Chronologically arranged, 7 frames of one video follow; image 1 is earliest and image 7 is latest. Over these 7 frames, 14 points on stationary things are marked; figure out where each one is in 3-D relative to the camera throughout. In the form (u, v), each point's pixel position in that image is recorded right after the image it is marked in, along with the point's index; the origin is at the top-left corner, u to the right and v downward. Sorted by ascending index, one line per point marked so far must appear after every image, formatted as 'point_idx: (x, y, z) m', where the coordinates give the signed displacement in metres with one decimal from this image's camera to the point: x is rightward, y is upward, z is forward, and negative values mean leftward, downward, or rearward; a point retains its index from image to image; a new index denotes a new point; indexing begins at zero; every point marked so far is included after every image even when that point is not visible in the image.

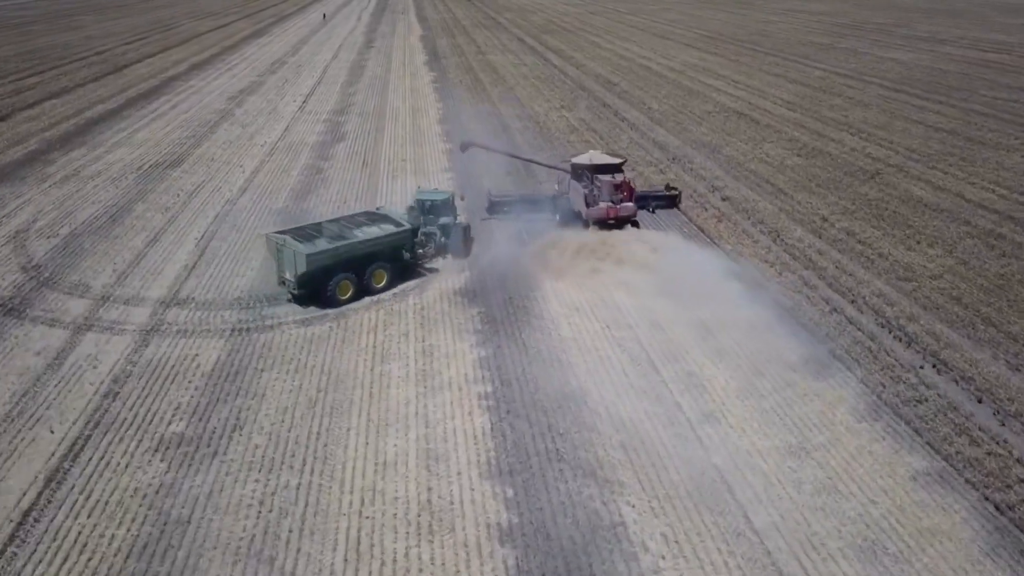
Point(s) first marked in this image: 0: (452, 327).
0: (-1.3, -0.8, +17.1) m
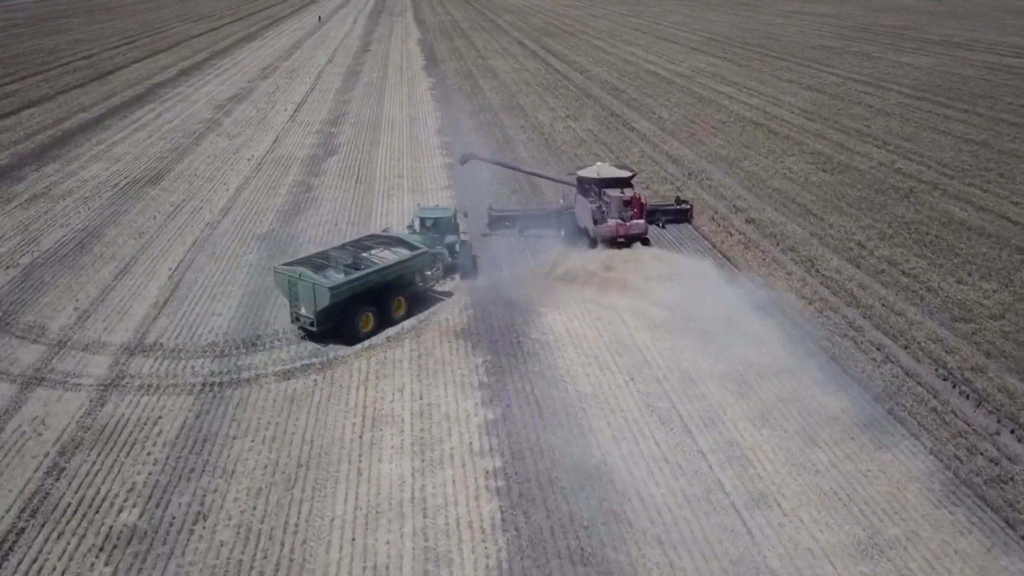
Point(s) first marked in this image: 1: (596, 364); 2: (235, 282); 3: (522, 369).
0: (-1.1, -1.8, +14.9) m
1: (+1.7, -1.5, +15.6) m
2: (-6.9, +0.1, +19.6) m
3: (+0.2, -1.6, +15.4) m
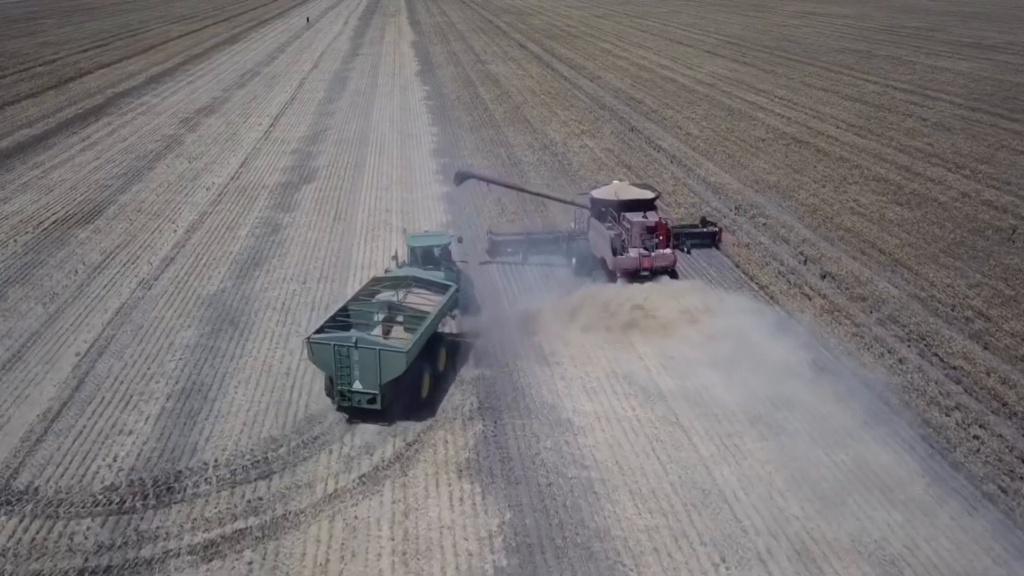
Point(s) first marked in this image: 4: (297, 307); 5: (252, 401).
0: (-0.7, -3.5, +10.0) m
1: (+2.1, -3.2, +10.7) m
2: (-6.6, -1.6, +14.7) m
3: (+0.6, -3.3, +10.4) m
4: (-4.7, -0.4, +17.4) m
5: (-4.5, -2.0, +13.7) m
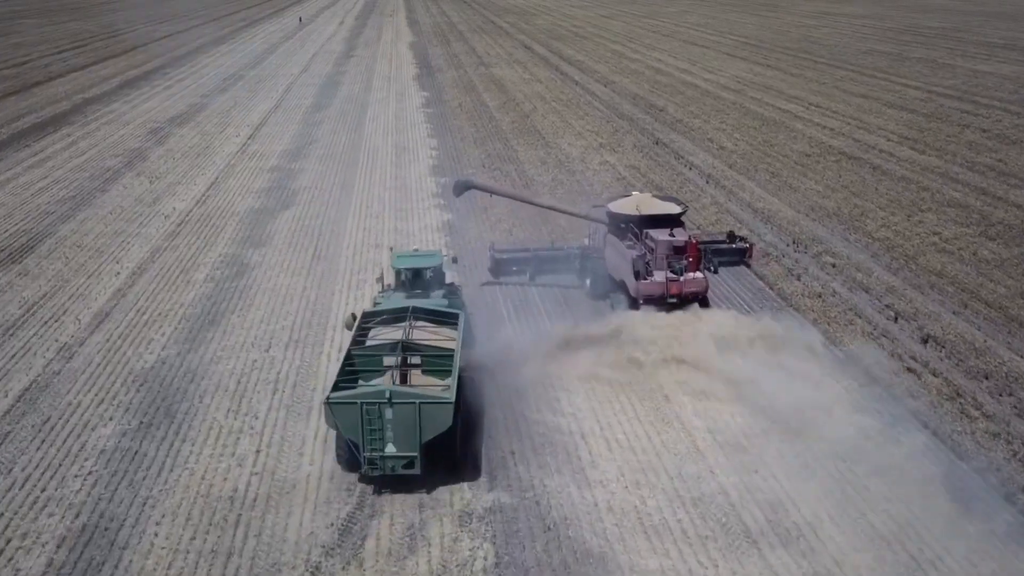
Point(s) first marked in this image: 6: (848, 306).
0: (-0.3, -4.7, +6.0) m
1: (+2.4, -4.5, +6.7) m
2: (-6.2, -2.9, +10.7) m
3: (+1.0, -4.6, +6.5) m
4: (-4.4, -1.7, +13.5) m
5: (-4.1, -3.2, +9.8) m
6: (+7.0, -0.4, +16.6) m
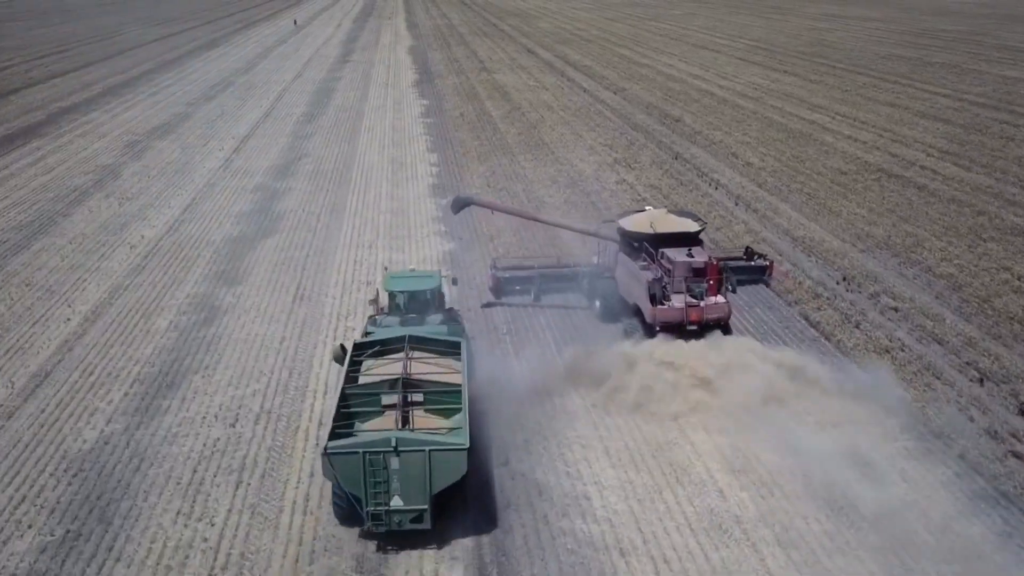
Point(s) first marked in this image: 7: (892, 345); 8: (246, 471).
0: (-0.1, -5.7, +3.5) m
1: (+2.7, -5.4, +4.2) m
2: (-5.9, -3.8, +8.2) m
3: (+1.2, -5.5, +4.0) m
4: (-4.1, -2.6, +11.0) m
5: (-3.9, -4.2, +7.3) m
6: (+7.2, -1.3, +14.1) m
7: (+7.0, -1.0, +14.7) m
8: (-3.7, -2.6, +11.2) m
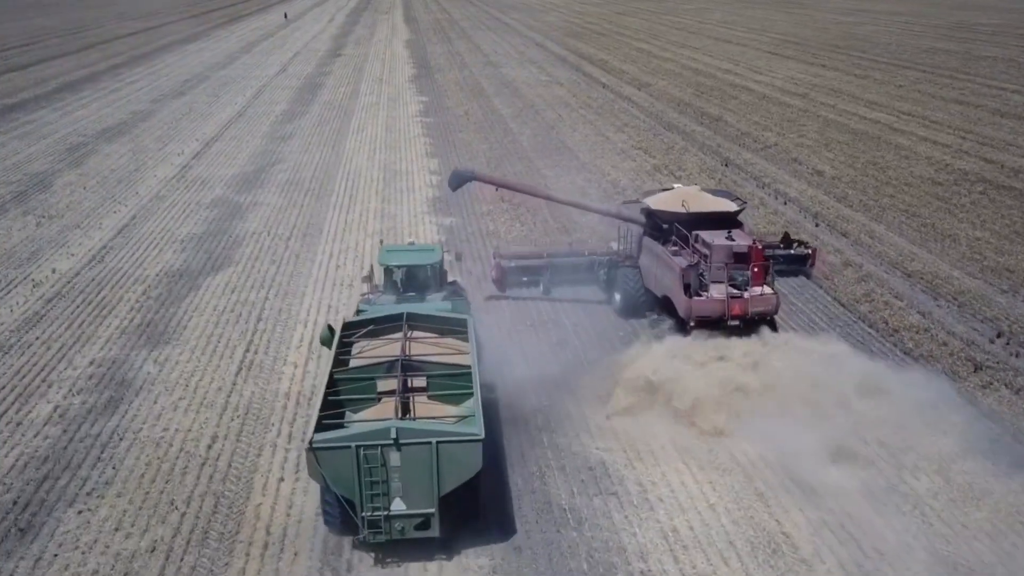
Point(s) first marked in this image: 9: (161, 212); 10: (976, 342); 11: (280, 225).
0: (+0.5, -6.6, -1.3) m
1: (+3.2, -6.4, -0.6) m
2: (-5.4, -4.8, +3.4) m
3: (+1.7, -6.5, -0.8) m
4: (-3.6, -3.6, +6.2) m
5: (-3.4, -5.1, +2.4) m
6: (+7.7, -2.3, +9.3) m
7: (+7.5, -2.0, +9.9) m
8: (-3.2, -3.5, +6.4) m
9: (-8.5, +1.8, +19.2) m
10: (+7.4, -1.0, +12.3) m
11: (-5.4, +1.4, +18.3) m
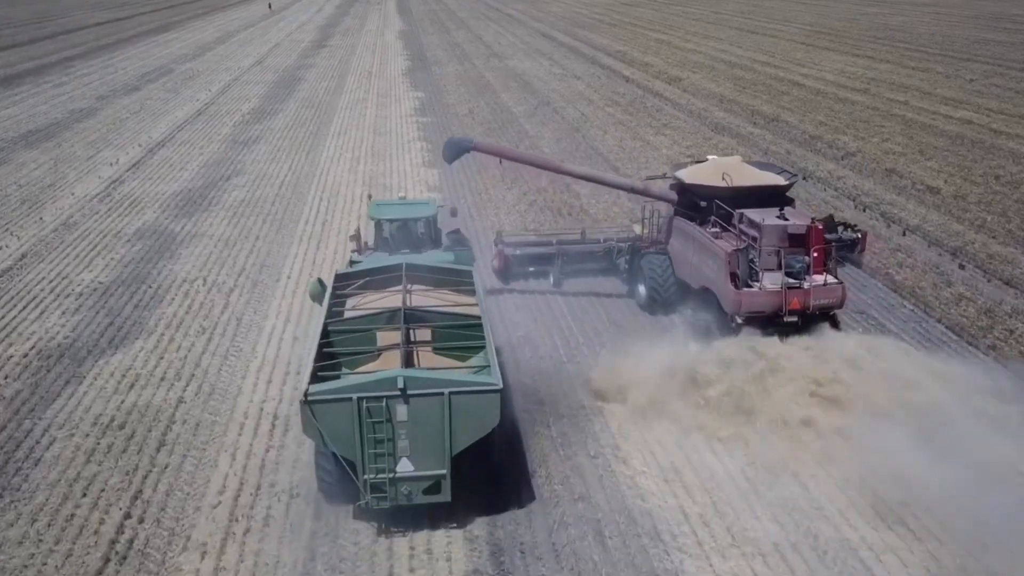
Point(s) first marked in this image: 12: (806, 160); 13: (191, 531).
0: (+1.1, -7.8, -6.3) m
1: (+3.9, -7.5, -5.6) m
2: (-4.8, -5.9, -1.7) m
3: (+2.4, -7.6, -5.8) m
4: (-3.0, -4.8, +1.1) m
5: (-2.7, -6.3, -2.6) m
6: (+8.3, -3.4, +4.3) m
7: (+8.1, -3.1, +4.9) m
8: (-2.6, -4.7, +1.4) m
9: (-8.0, +0.7, +14.1) m
10: (+7.9, -2.1, +7.3) m
11: (-4.8, +0.3, +13.2) m
12: (+7.3, +3.1, +19.3) m
13: (-2.9, -2.2, +7.3) m
